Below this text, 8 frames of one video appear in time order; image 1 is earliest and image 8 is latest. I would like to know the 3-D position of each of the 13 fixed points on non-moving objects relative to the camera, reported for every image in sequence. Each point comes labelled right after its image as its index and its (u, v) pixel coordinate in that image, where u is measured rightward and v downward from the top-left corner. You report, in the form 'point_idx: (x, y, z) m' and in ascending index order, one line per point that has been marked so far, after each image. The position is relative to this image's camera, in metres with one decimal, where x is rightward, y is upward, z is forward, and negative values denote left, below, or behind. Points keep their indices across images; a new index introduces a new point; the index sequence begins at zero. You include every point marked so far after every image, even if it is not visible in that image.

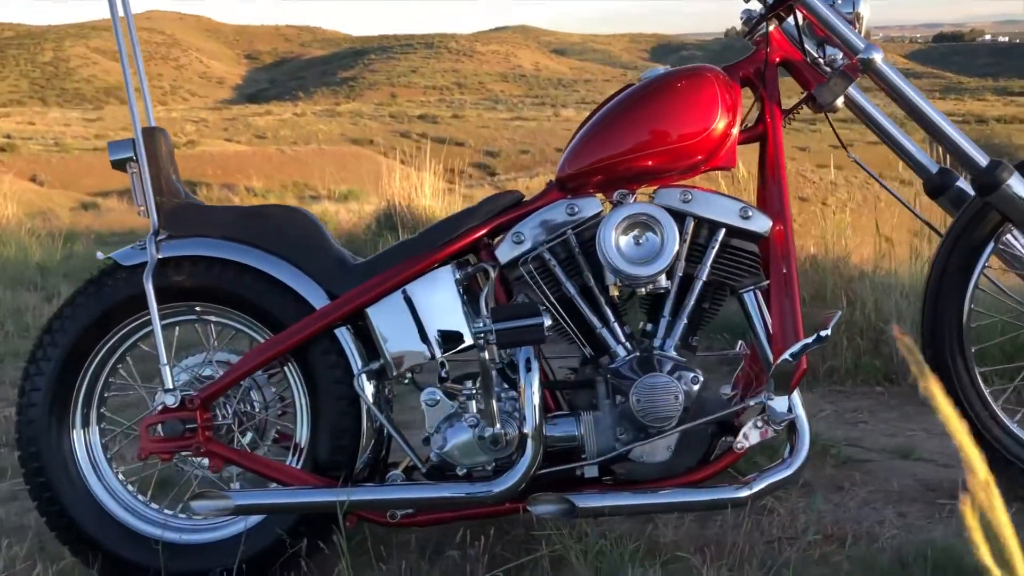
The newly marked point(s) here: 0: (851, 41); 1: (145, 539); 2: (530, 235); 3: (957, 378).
0: (+0.8, +0.6, +2.2) m
1: (-0.9, -0.6, +2.2) m
2: (0.0, +0.1, +2.2) m
3: (+1.1, -0.2, +2.3) m
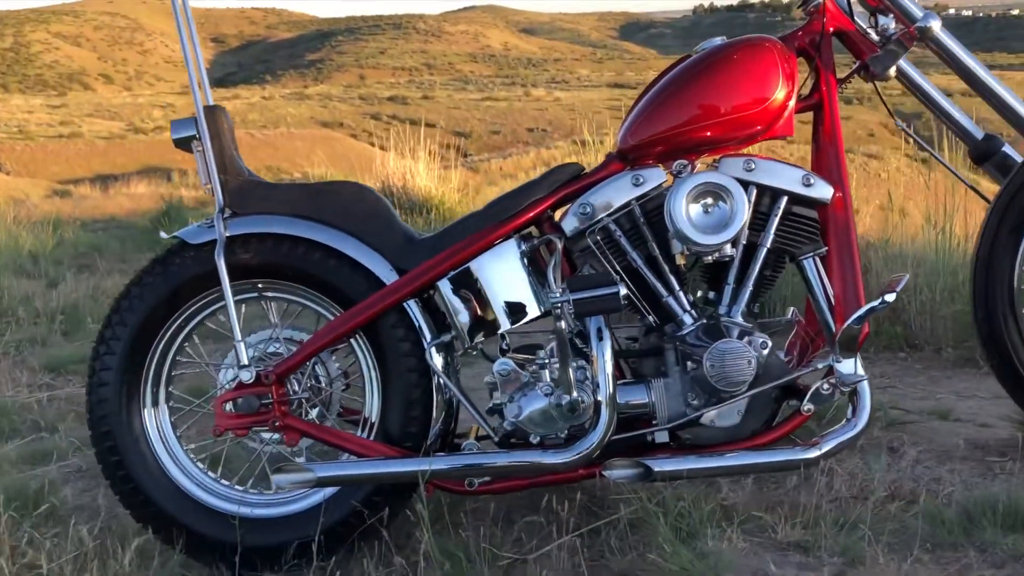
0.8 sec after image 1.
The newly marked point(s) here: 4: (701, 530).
0: (+1.0, +0.7, +2.3) m
1: (-0.7, -0.5, +2.3) m
2: (+0.2, +0.2, +2.2) m
3: (+1.2, -0.1, +2.4) m
4: (+0.4, -0.5, +2.0) m
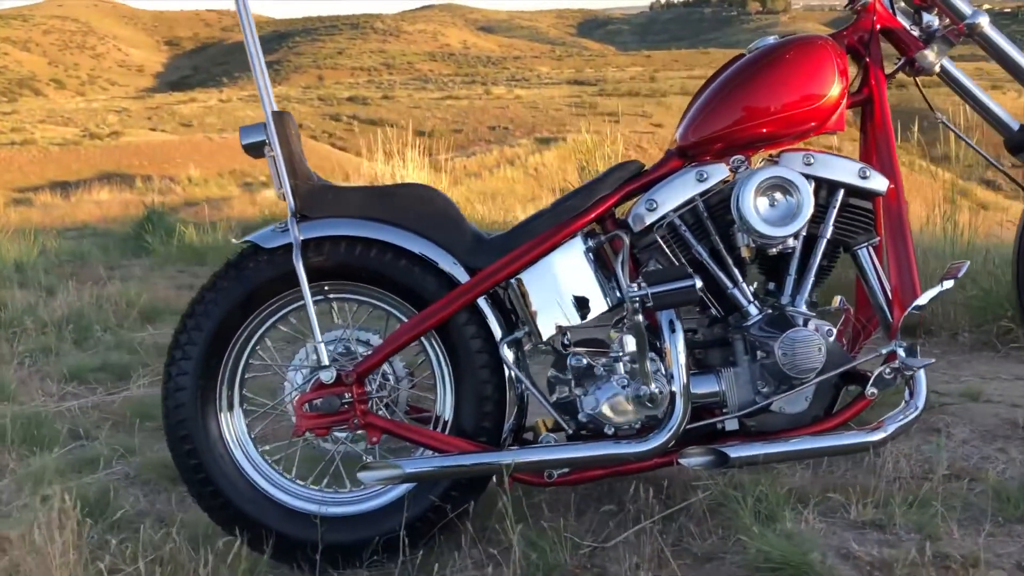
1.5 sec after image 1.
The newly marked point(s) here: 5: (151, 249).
0: (+1.1, +0.7, +2.4) m
1: (-0.5, -0.5, +2.3) m
2: (+0.4, +0.2, +2.3) m
3: (+1.4, -0.1, +2.5) m
4: (+0.6, -0.5, +2.1) m
5: (-3.3, +0.4, +8.8) m
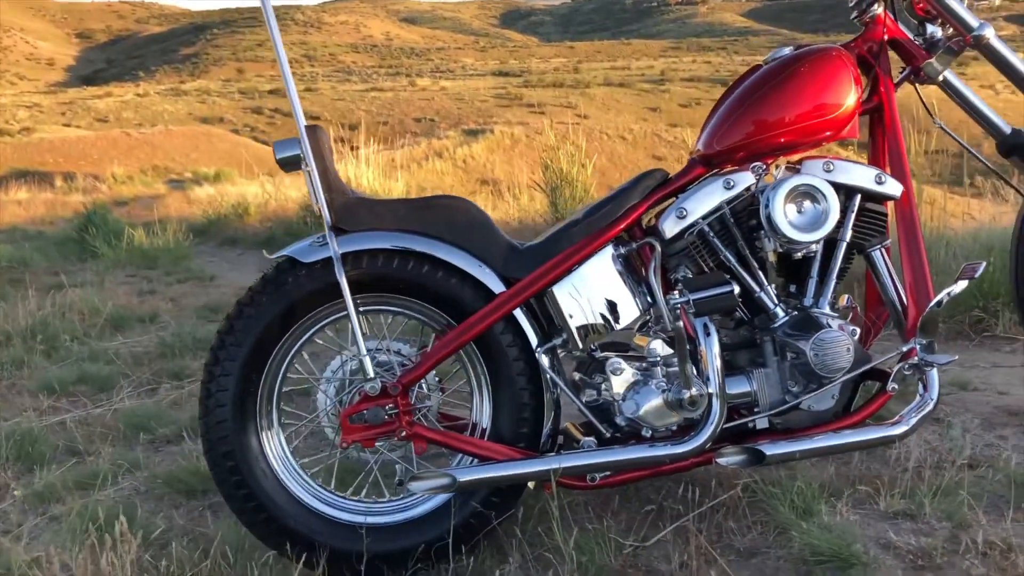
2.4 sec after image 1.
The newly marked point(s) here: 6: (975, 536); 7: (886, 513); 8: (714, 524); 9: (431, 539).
0: (+1.2, +0.7, +2.5) m
1: (-0.4, -0.6, +2.3) m
2: (+0.4, +0.2, +2.4) m
3: (+1.5, -0.1, +2.6) m
4: (+0.7, -0.5, +2.2) m
5: (-3.7, +0.3, +8.6) m
6: (+1.0, -0.5, +2.1) m
7: (+0.9, -0.5, +2.2) m
8: (+0.5, -0.6, +2.3) m
9: (-0.2, -0.6, +2.3) m
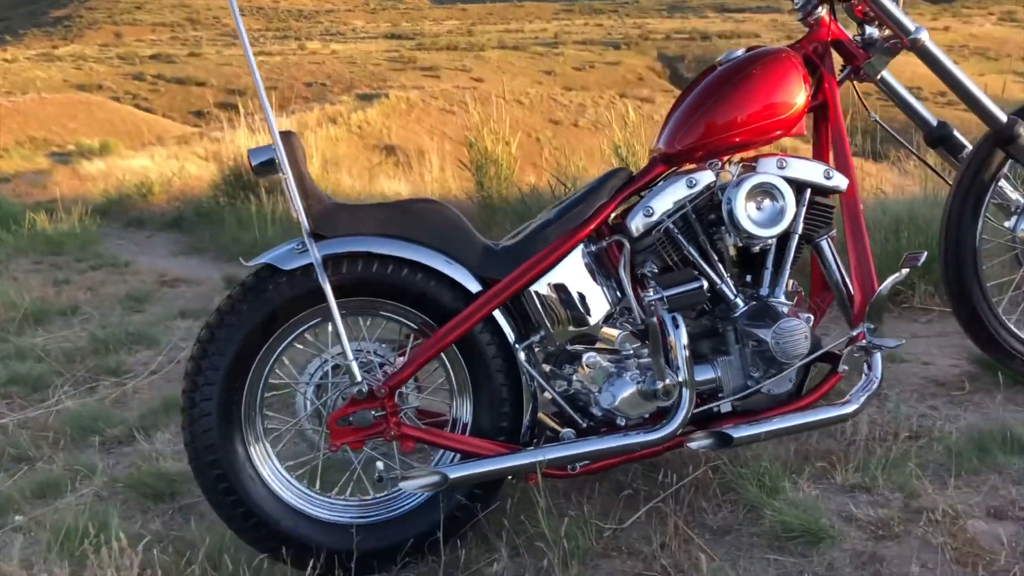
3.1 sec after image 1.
0: (+1.1, +0.7, +2.6) m
1: (-0.4, -0.6, +2.4) m
2: (+0.4, +0.2, +2.5) m
3: (+1.4, 0.0, +2.8) m
4: (+0.7, -0.5, +2.4) m
5: (-4.4, +0.4, +8.2) m
6: (+1.0, -0.5, +2.3) m
7: (+0.8, -0.5, +2.4) m
8: (+0.4, -0.5, +2.4) m
9: (-0.2, -0.6, +2.4) m
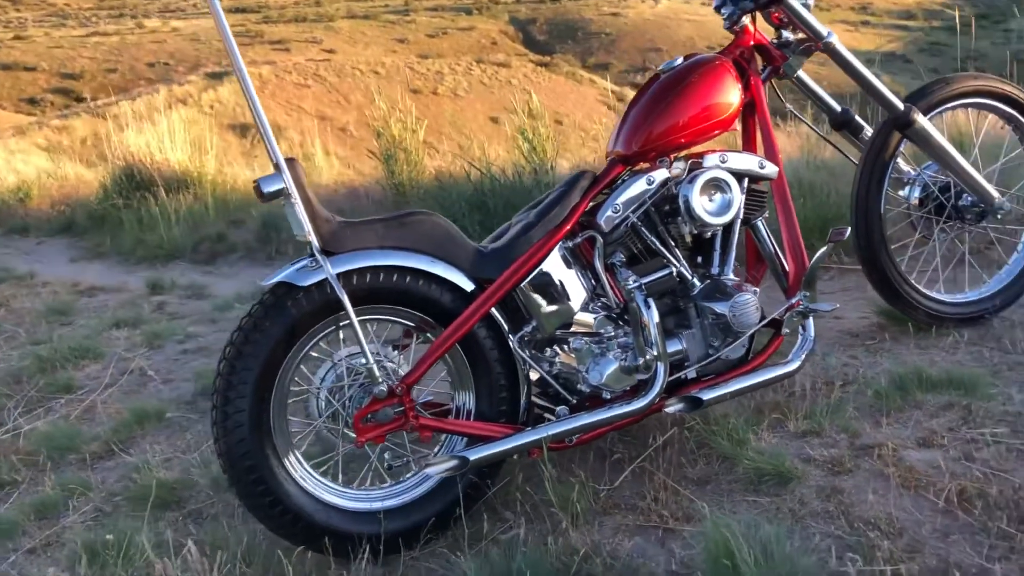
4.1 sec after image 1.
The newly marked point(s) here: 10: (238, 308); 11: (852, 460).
0: (+1.0, +0.8, +3.0) m
1: (-0.4, -0.6, +2.6) m
2: (+0.3, +0.2, +2.8) m
3: (+1.3, +0.1, +3.3) m
4: (+0.7, -0.4, +2.8) m
5: (-5.2, +0.2, +7.8) m
6: (+1.0, -0.4, +2.7) m
7: (+0.8, -0.4, +2.8) m
8: (+0.5, -0.5, +2.8) m
9: (-0.2, -0.6, +2.6) m
10: (-1.5, -0.1, +5.3) m
11: (+0.9, -0.5, +2.6) m
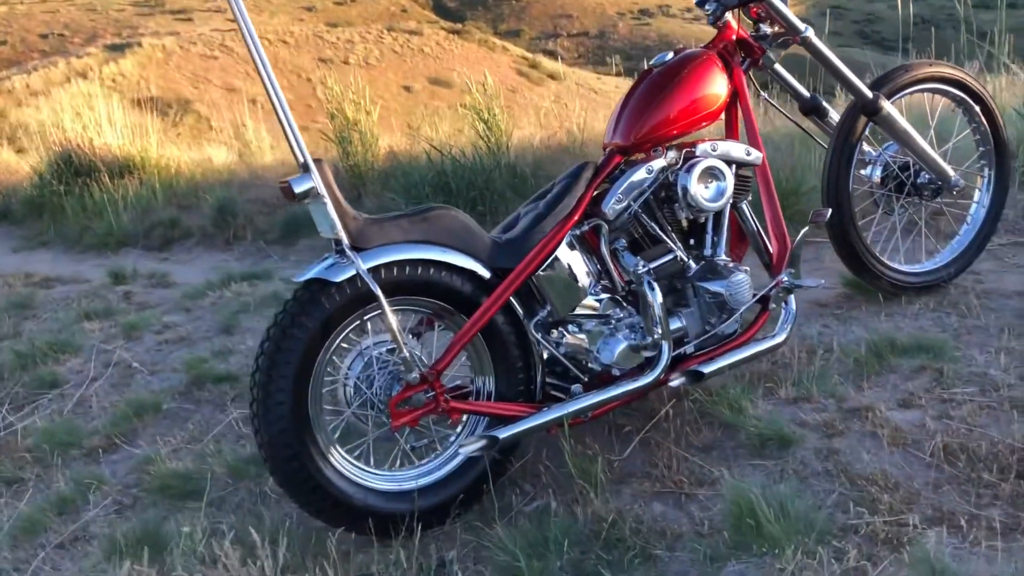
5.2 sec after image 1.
0: (+0.9, +0.9, +3.3) m
1: (-0.3, -0.6, +2.8) m
2: (+0.4, +0.3, +3.0) m
3: (+1.3, +0.2, +3.6) m
4: (+0.7, -0.4, +3.0) m
5: (-5.6, +0.3, +7.5) m
6: (+1.1, -0.4, +3.0) m
7: (+0.9, -0.4, +3.1) m
8: (+0.5, -0.4, +3.0) m
9: (-0.1, -0.6, +2.8) m
10: (-1.7, 0.0, +5.3) m
11: (+1.0, -0.4, +2.9) m
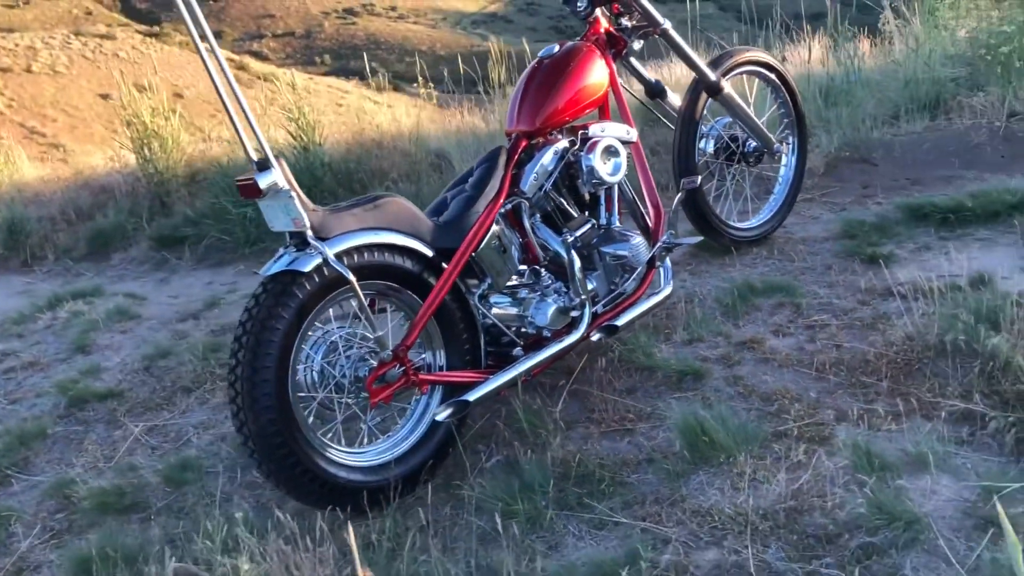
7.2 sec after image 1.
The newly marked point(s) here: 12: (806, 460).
0: (+0.5, +1.1, +3.7) m
1: (-0.4, -0.5, +2.9) m
2: (+0.1, +0.4, +3.3) m
3: (+0.8, +0.4, +4.1) m
4: (+0.5, -0.2, +3.5) m
5: (-6.9, -0.3, +6.1) m
6: (+0.8, -0.2, +3.5) m
7: (+0.6, -0.2, +3.6) m
8: (+0.3, -0.3, +3.4) m
9: (-0.2, -0.5, +3.0) m
10: (-2.5, -0.2, +5.0) m
11: (+0.8, -0.2, +3.4) m
12: (+0.8, -0.5, +2.8) m
